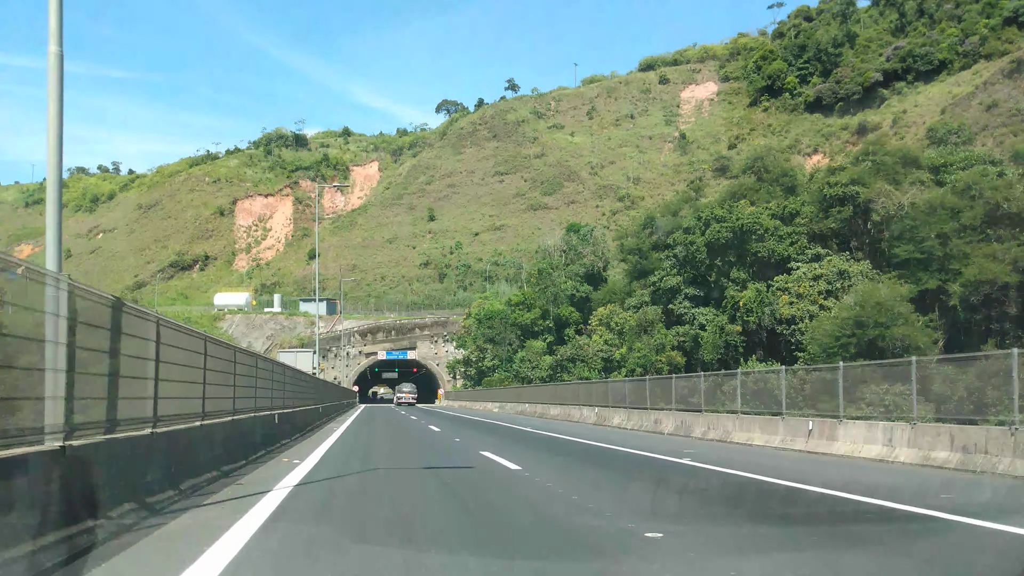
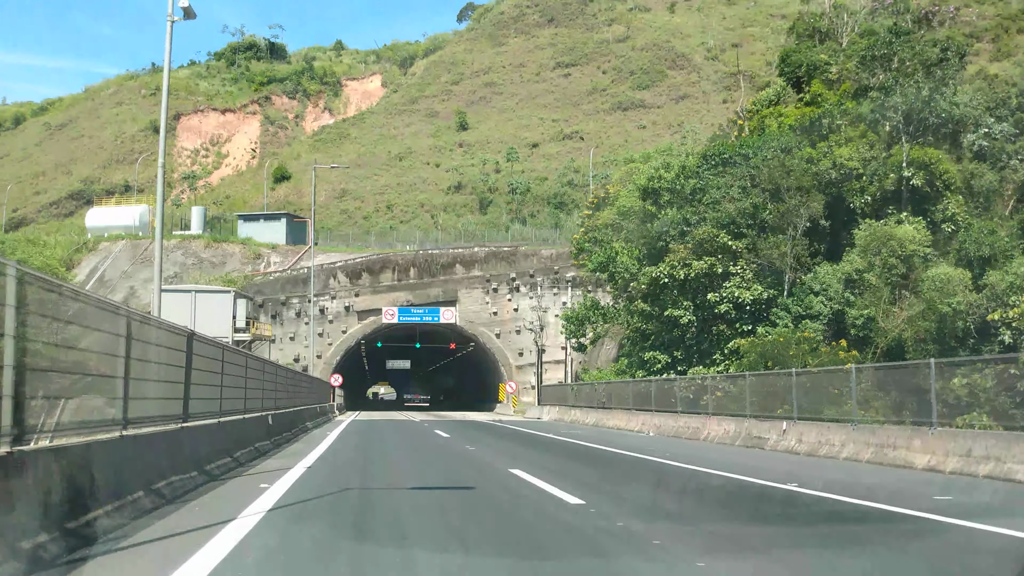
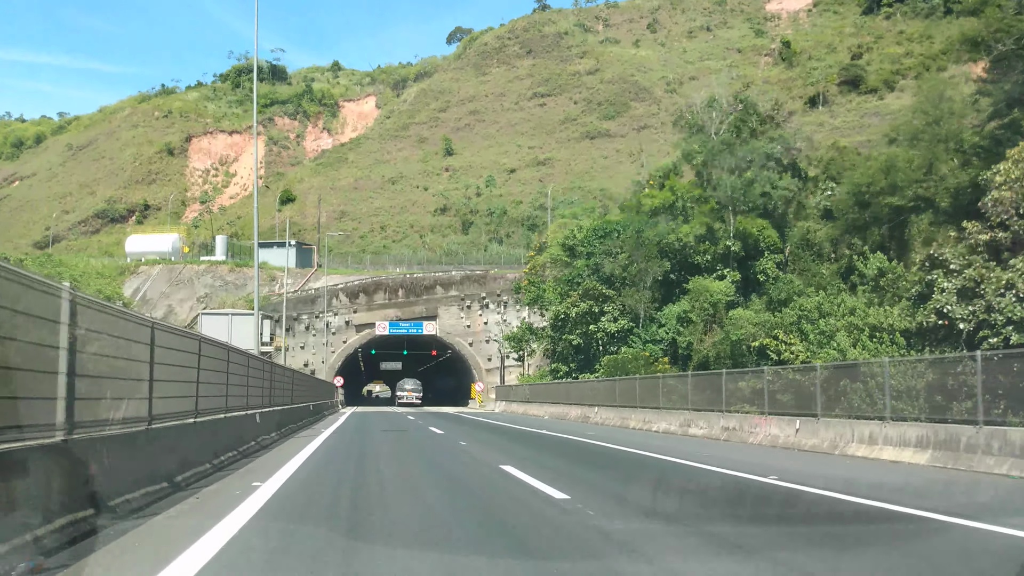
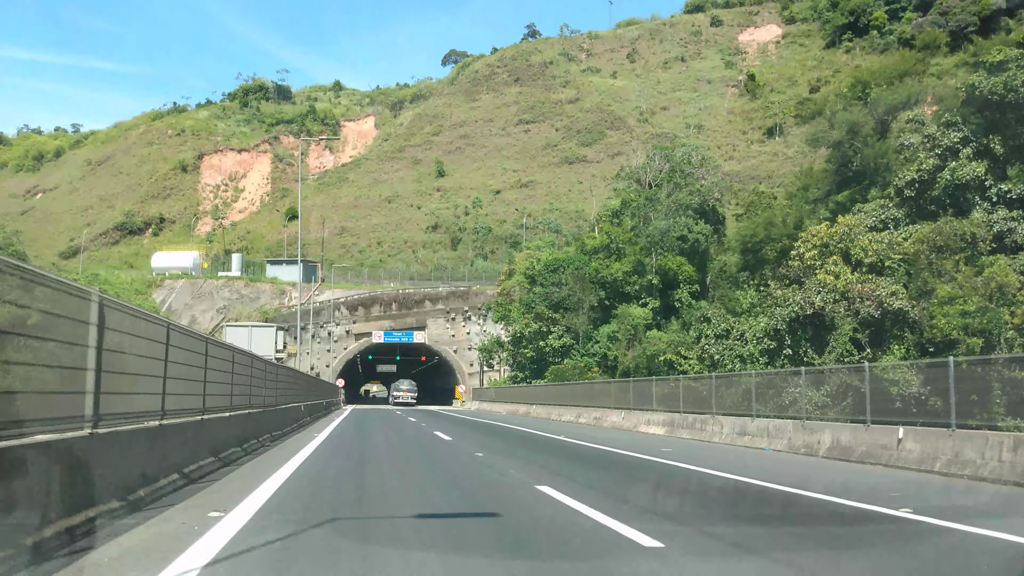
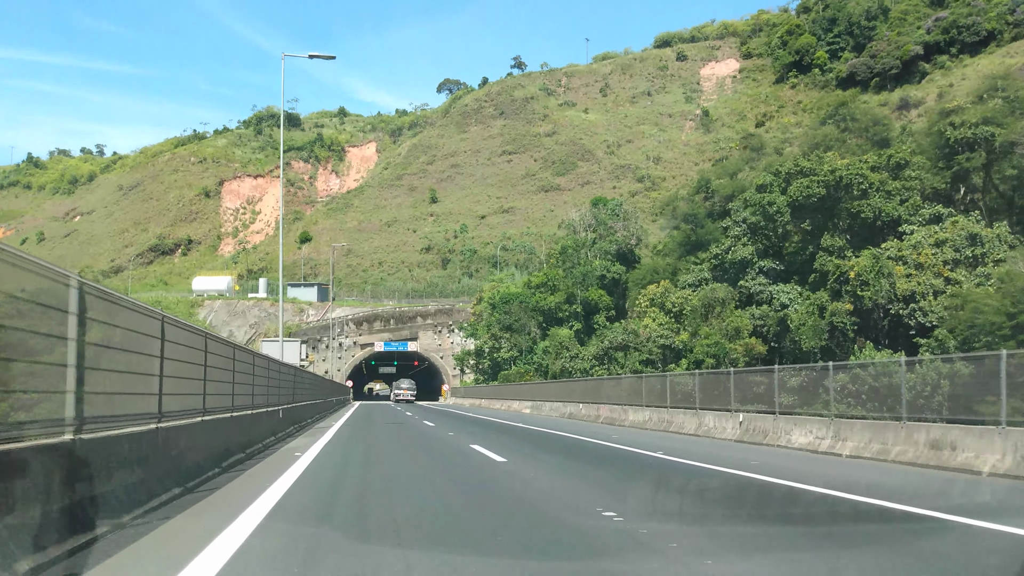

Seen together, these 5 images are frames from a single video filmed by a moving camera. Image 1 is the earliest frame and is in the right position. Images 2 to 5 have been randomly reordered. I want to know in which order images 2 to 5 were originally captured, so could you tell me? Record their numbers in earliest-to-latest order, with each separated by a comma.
5, 4, 3, 2
